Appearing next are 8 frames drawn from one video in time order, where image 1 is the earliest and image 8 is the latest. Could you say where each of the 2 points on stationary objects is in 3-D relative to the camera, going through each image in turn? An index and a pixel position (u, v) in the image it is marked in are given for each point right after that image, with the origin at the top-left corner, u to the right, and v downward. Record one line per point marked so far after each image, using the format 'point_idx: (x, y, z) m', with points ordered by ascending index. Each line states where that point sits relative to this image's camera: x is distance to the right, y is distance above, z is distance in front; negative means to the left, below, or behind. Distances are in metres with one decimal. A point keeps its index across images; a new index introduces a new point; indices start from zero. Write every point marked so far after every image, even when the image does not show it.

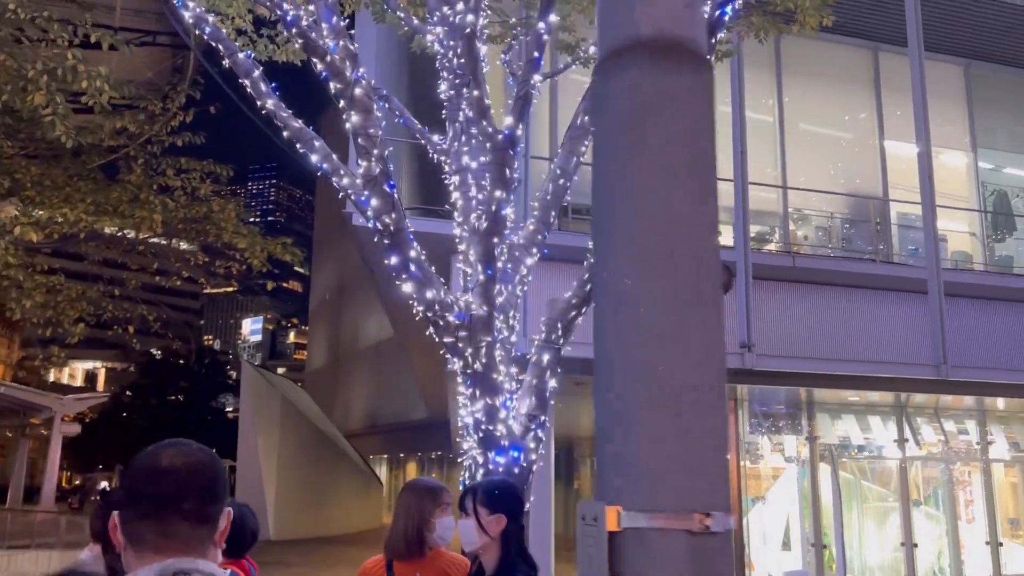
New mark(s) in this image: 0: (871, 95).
0: (+5.9, +3.2, +14.2) m
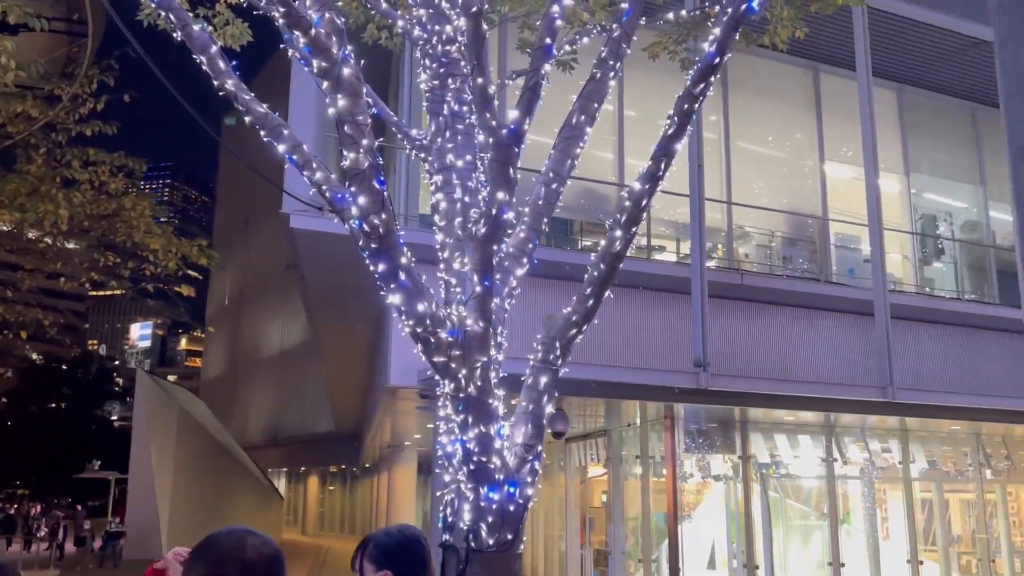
0: (+4.9, +2.8, +14.3) m
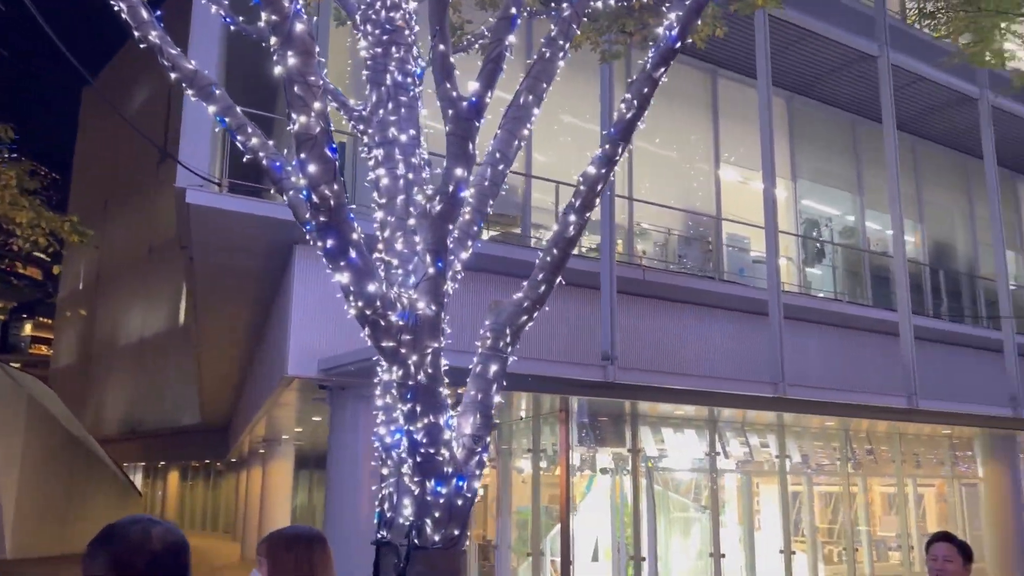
0: (+3.3, +2.9, +14.6) m
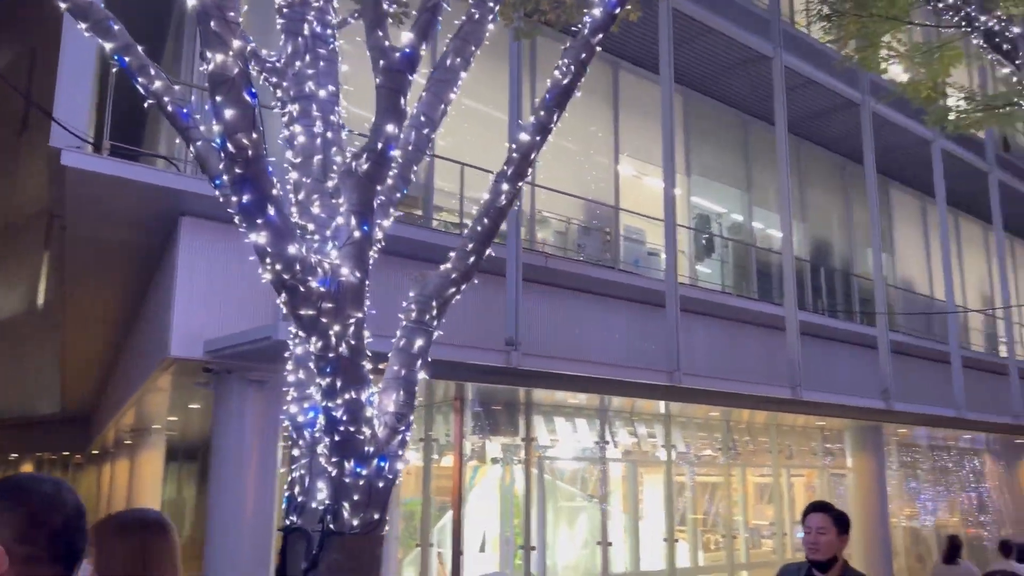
0: (+1.6, +3.0, +14.7) m
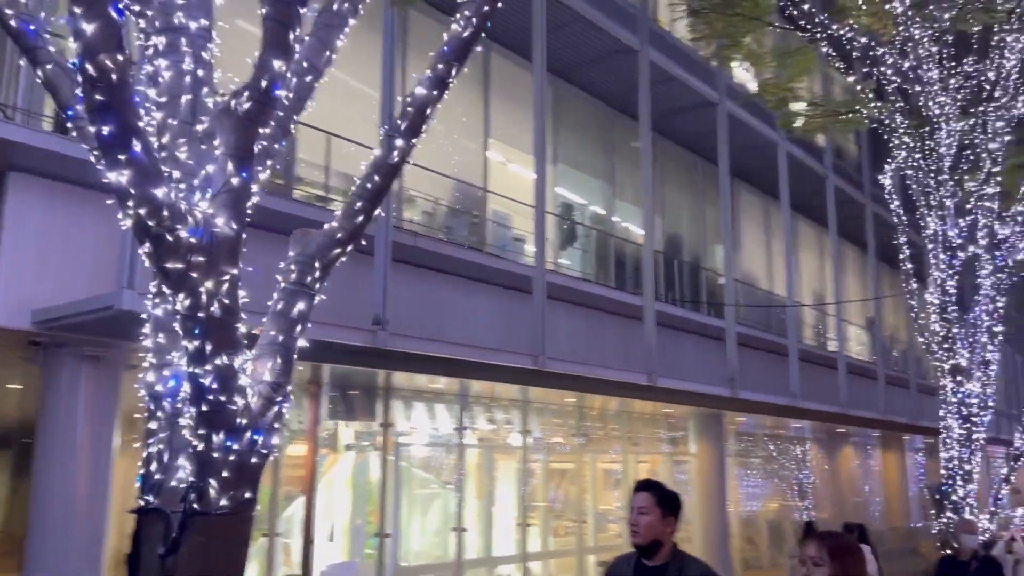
0: (-0.6, +3.3, +14.5) m
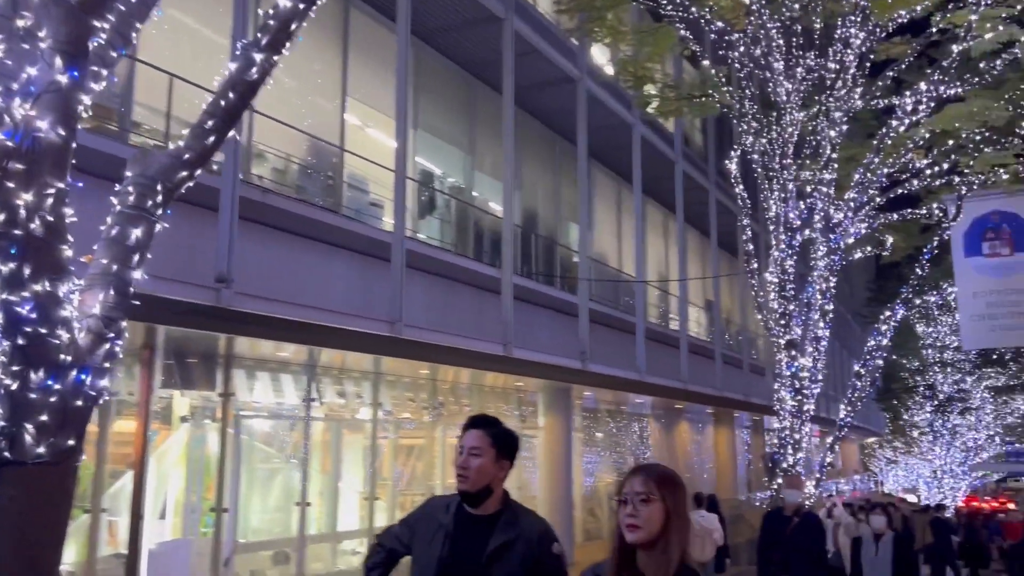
0: (-2.8, +3.8, +13.9) m
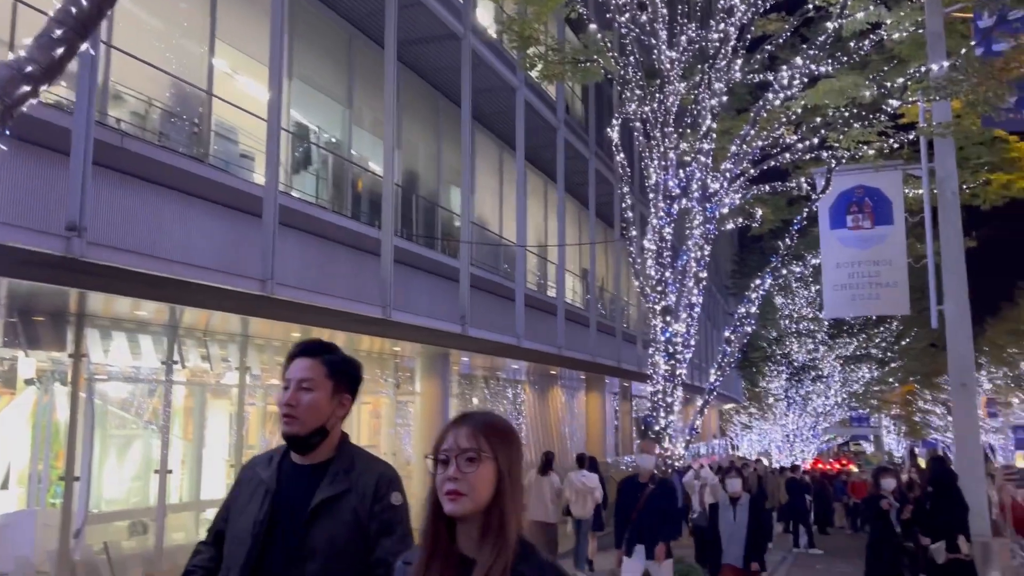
0: (-4.6, +4.5, +13.0) m
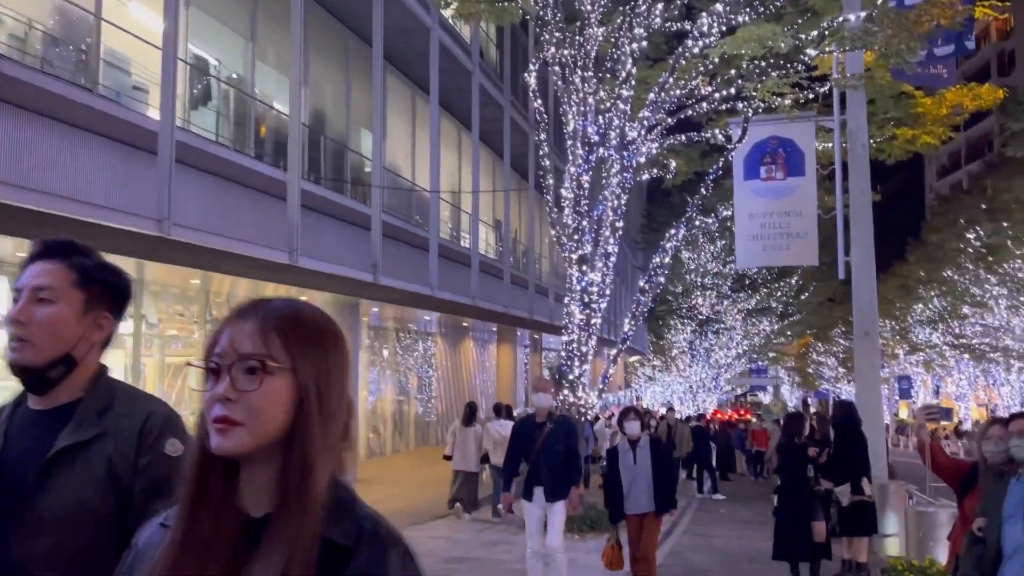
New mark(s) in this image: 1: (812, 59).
0: (-5.8, +5.3, +11.9) m
1: (+4.4, +3.3, +12.7) m
